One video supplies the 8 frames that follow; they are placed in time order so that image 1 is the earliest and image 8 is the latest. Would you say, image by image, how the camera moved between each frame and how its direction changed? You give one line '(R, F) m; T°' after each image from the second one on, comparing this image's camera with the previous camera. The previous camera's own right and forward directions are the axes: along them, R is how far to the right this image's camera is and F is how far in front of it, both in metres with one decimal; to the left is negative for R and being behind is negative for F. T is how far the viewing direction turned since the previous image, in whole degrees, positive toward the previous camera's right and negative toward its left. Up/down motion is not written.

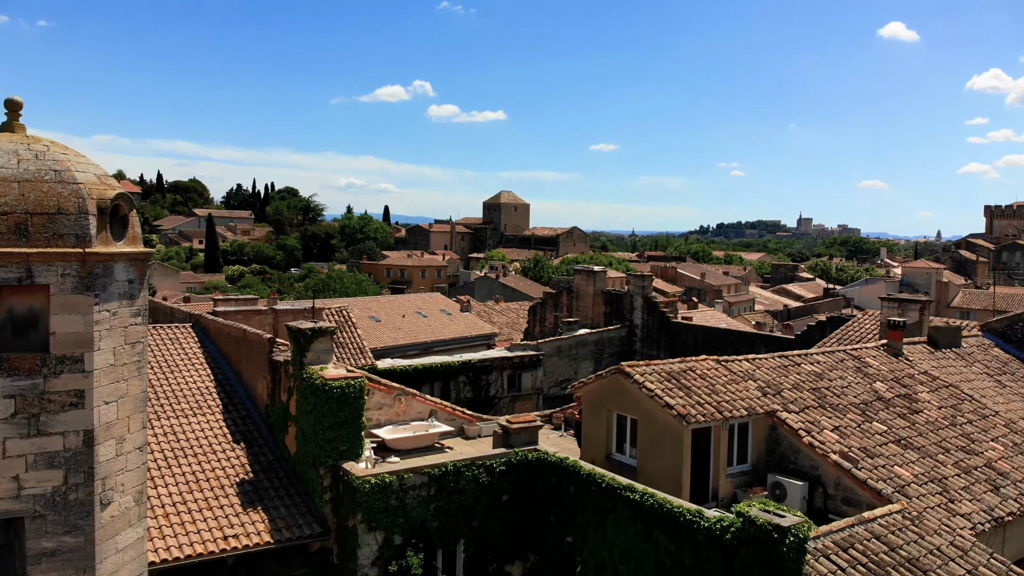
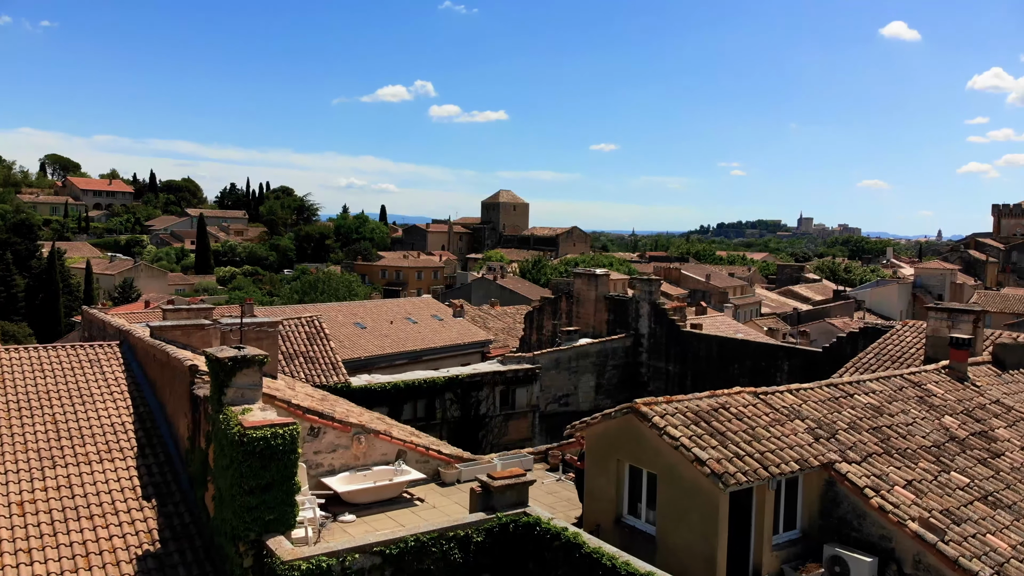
(+0.2, +2.7) m; 0°
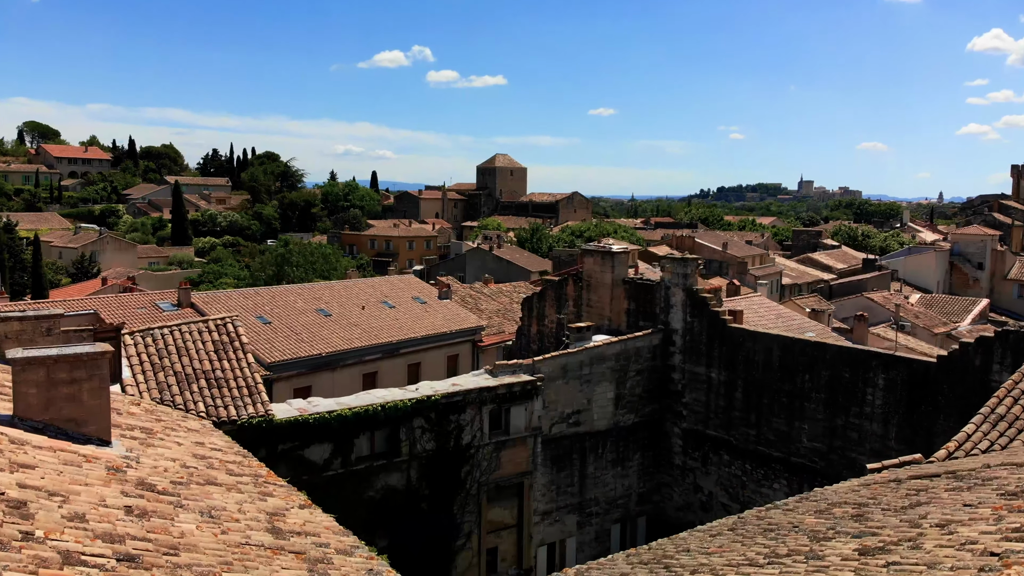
(+0.2, +6.1) m; 0°
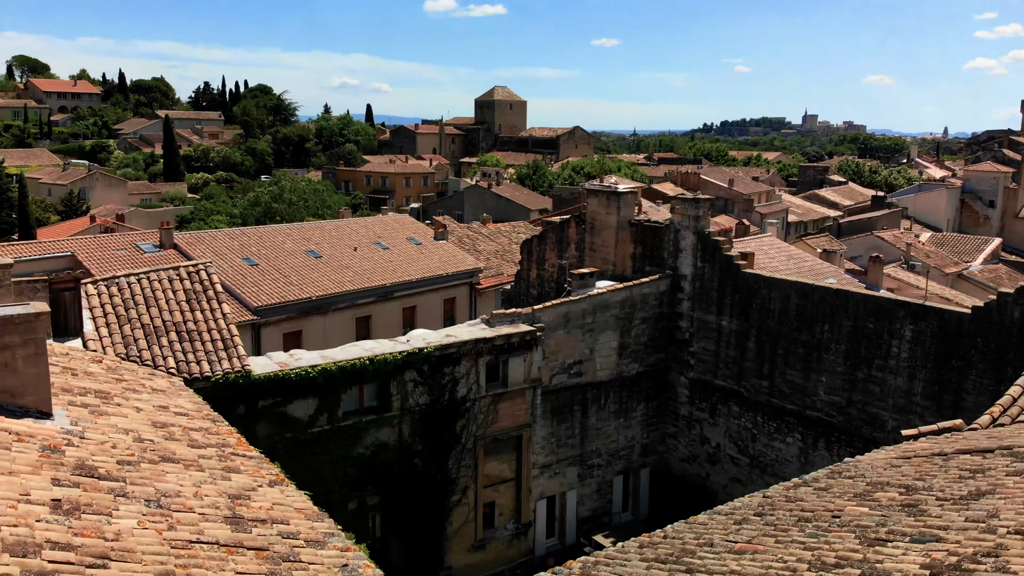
(0.0, +1.3) m; 0°
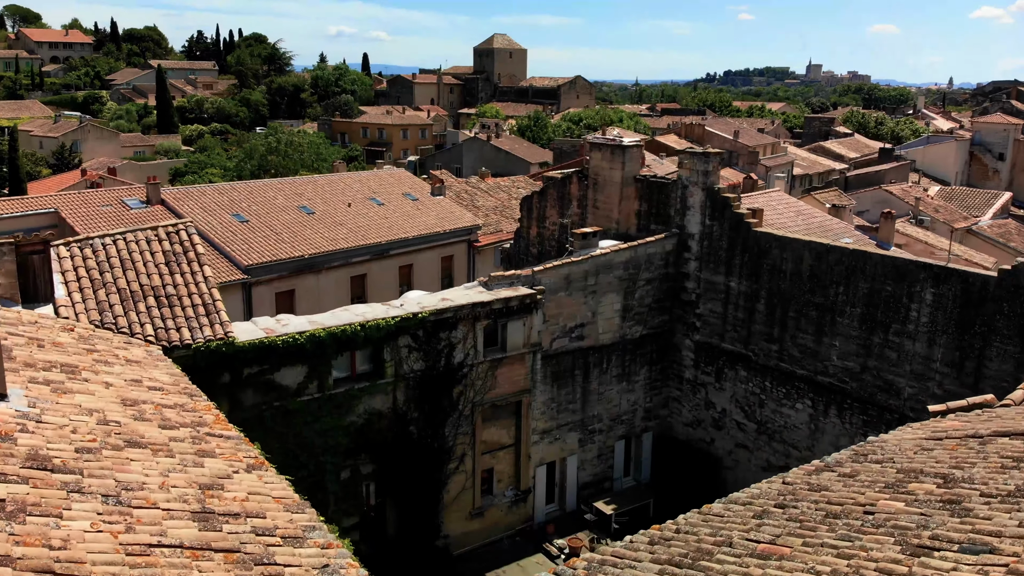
(0.0, +0.8) m; 0°
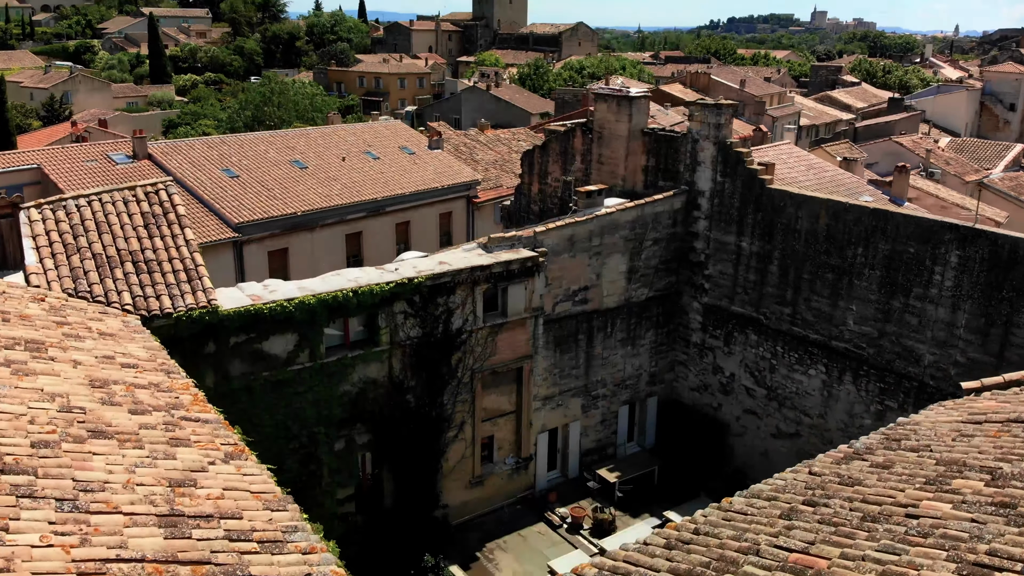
(0.0, +0.8) m; 0°
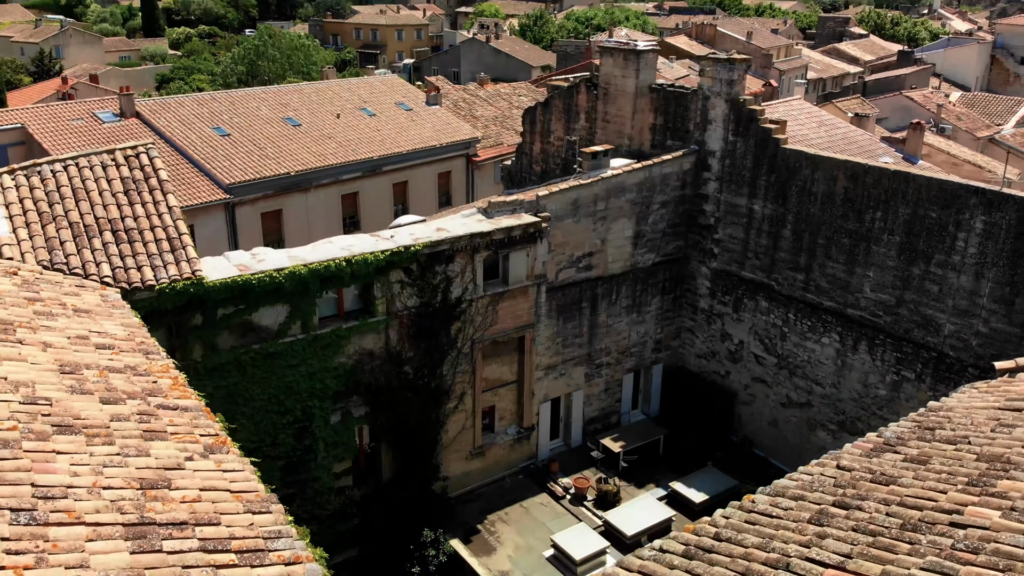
(0.0, +0.6) m; 0°
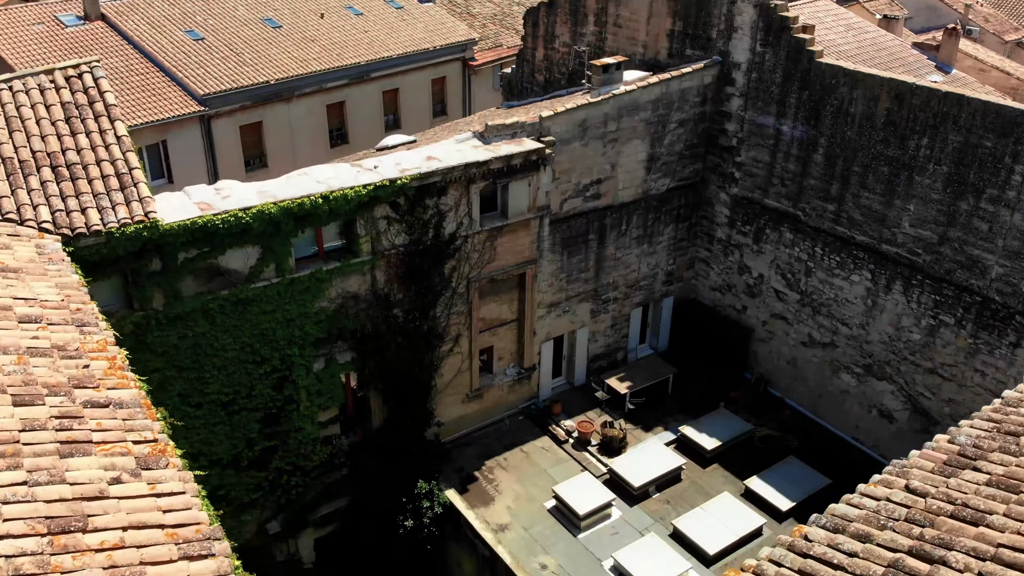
(0.0, +1.4) m; 0°
